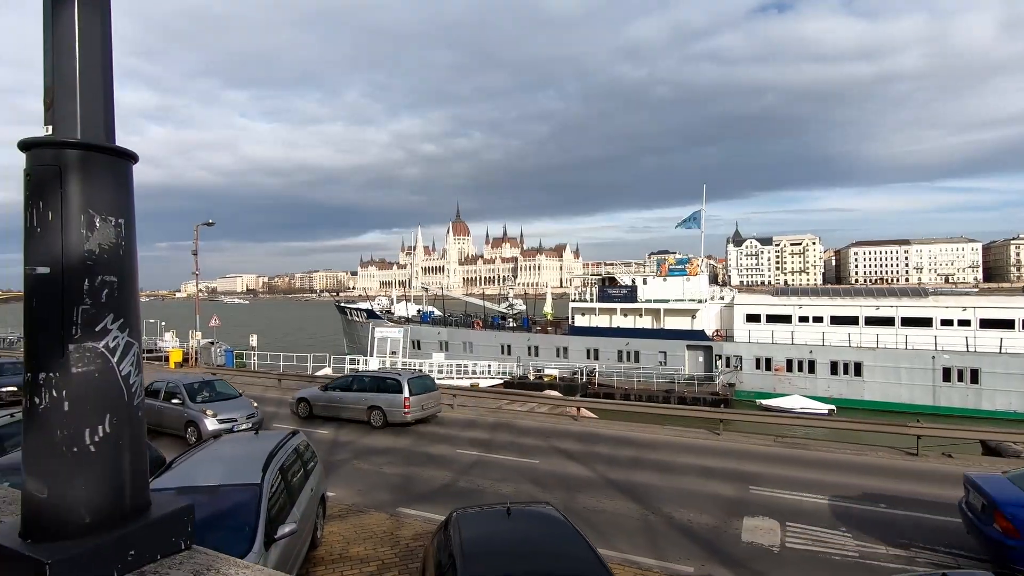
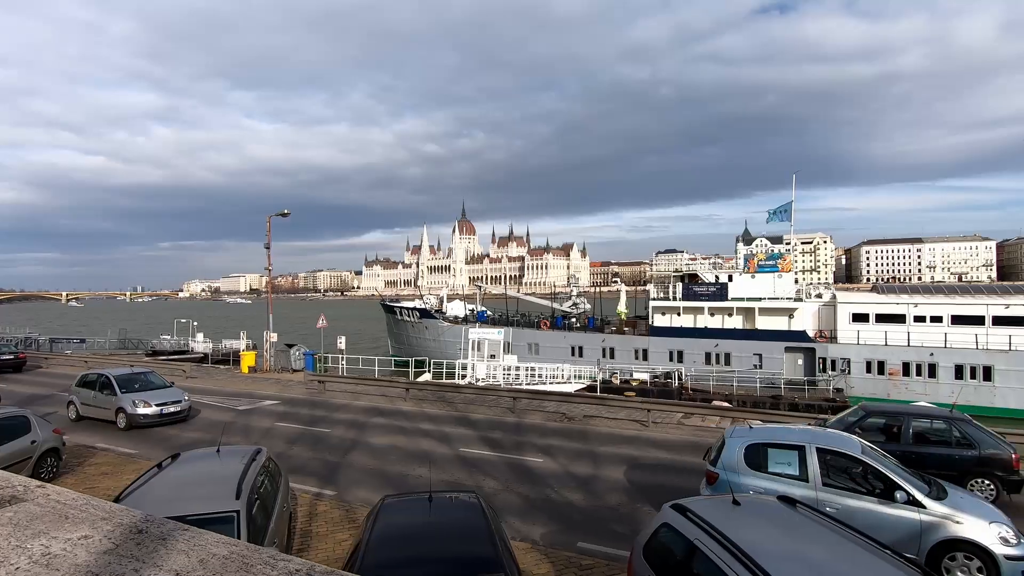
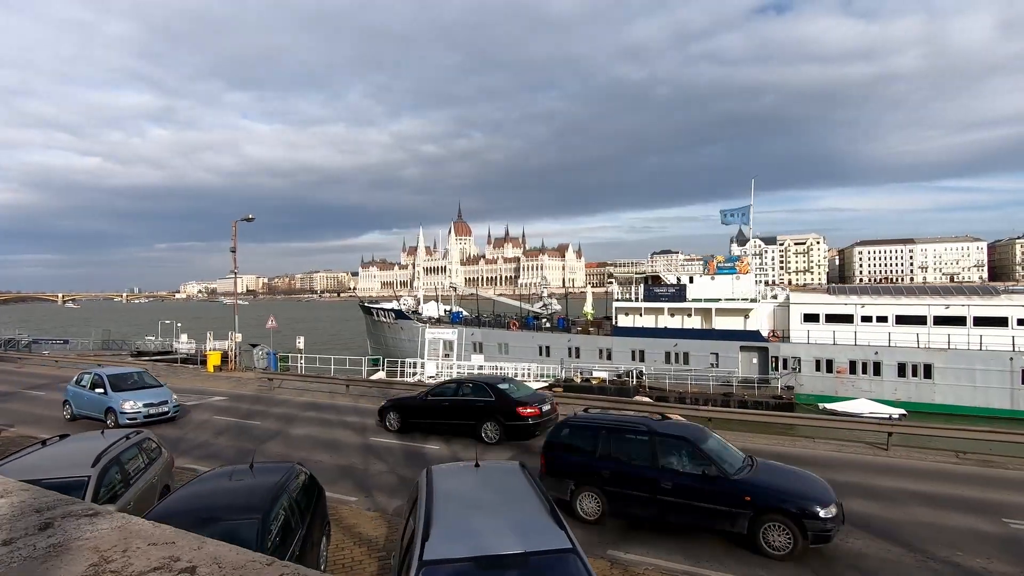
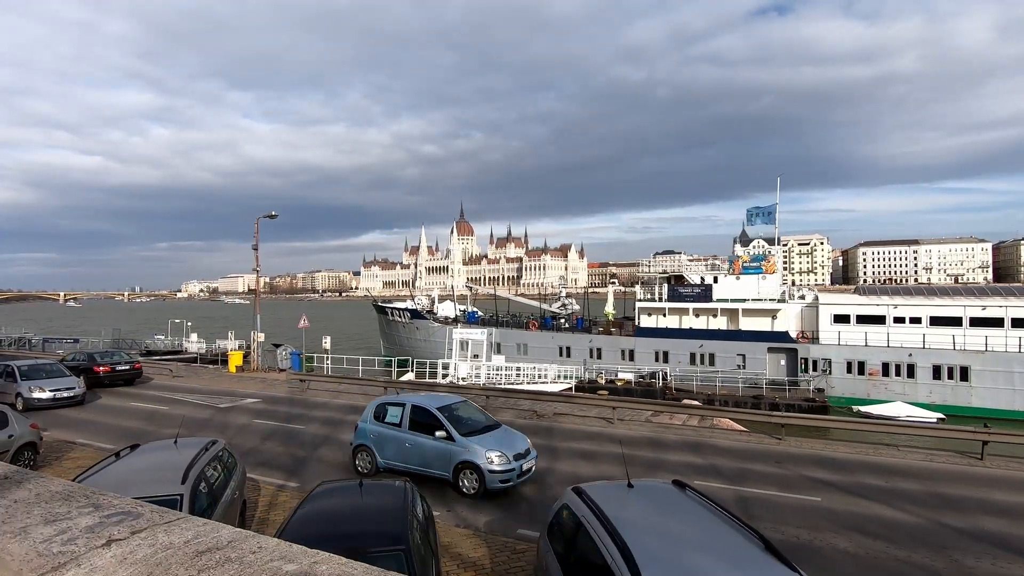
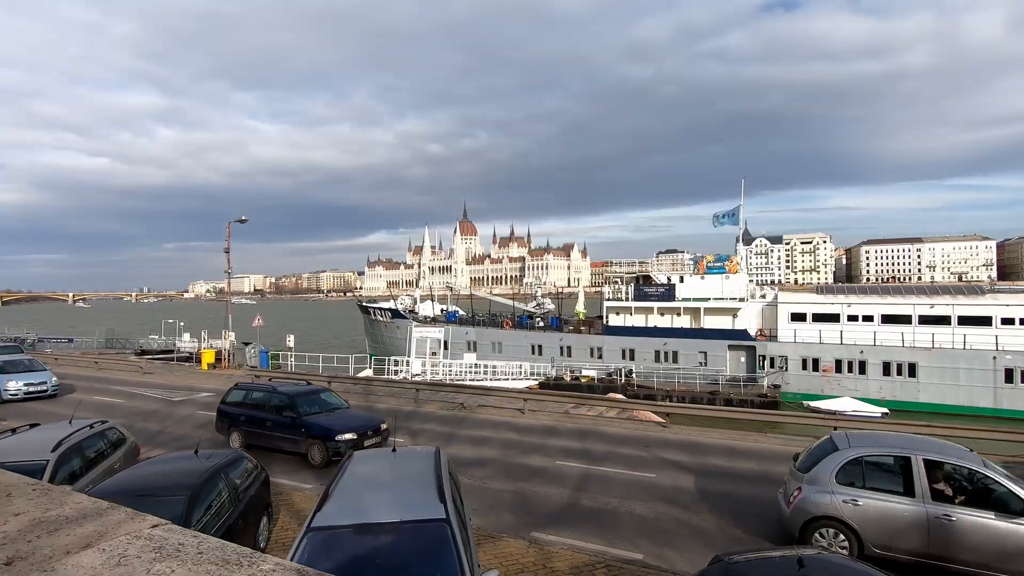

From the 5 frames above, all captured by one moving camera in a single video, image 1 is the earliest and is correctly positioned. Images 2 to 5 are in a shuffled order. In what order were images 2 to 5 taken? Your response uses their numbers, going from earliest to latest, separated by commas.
5, 3, 4, 2
